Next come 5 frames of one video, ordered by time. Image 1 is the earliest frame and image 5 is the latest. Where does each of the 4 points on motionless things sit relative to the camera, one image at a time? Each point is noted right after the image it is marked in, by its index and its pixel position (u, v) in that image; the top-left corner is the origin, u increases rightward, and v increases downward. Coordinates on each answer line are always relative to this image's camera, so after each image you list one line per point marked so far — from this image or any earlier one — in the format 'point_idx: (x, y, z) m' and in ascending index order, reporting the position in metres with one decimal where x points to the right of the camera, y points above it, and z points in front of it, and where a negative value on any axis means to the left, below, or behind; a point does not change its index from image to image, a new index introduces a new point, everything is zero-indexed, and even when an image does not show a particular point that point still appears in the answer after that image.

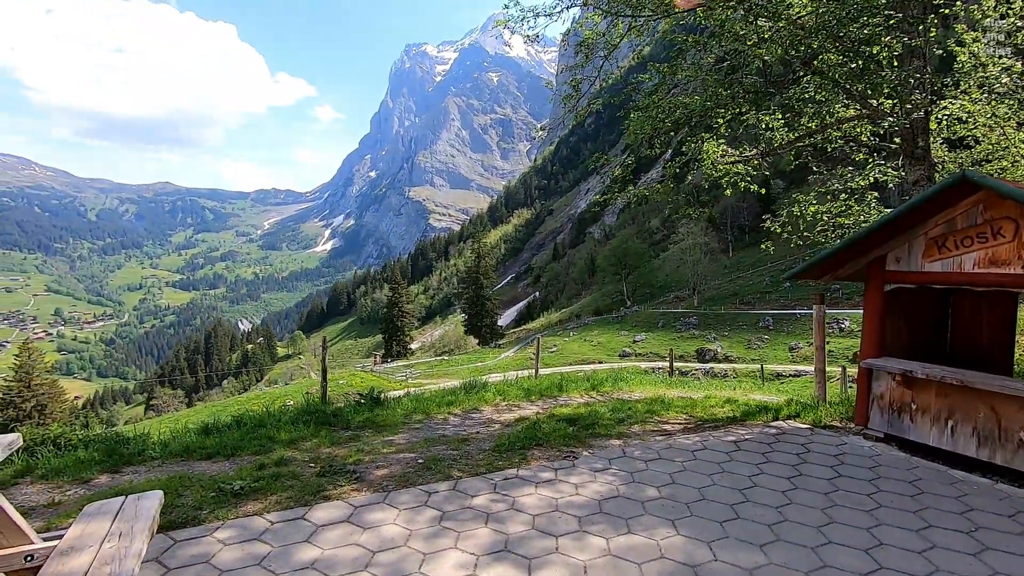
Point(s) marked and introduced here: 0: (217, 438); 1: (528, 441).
0: (-3.7, -1.9, +6.8) m
1: (+0.2, -1.8, +6.2) m
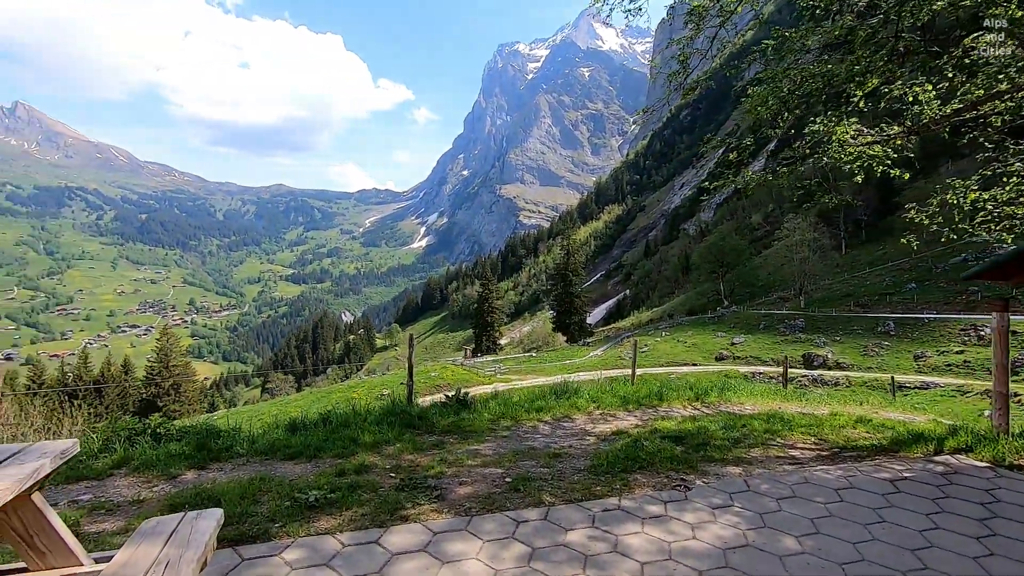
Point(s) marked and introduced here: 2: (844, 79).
0: (-2.6, -1.8, +6.7) m
1: (+1.2, -1.8, +5.4) m
2: (+4.9, +3.1, +7.9) m
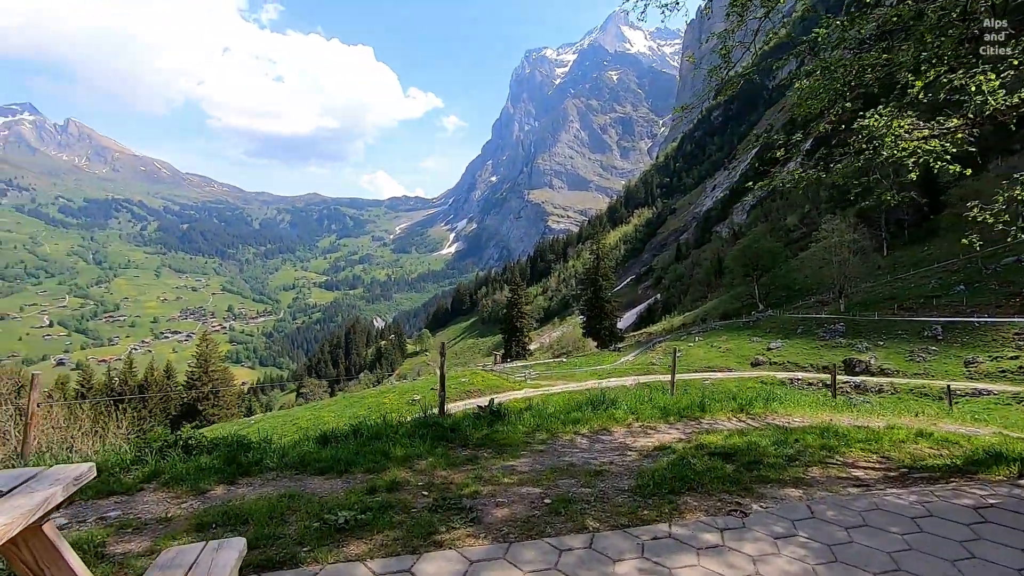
0: (-2.2, -2.0, +6.5) m
1: (+1.6, -1.8, +5.1) m
2: (+5.4, +3.0, +7.4) m
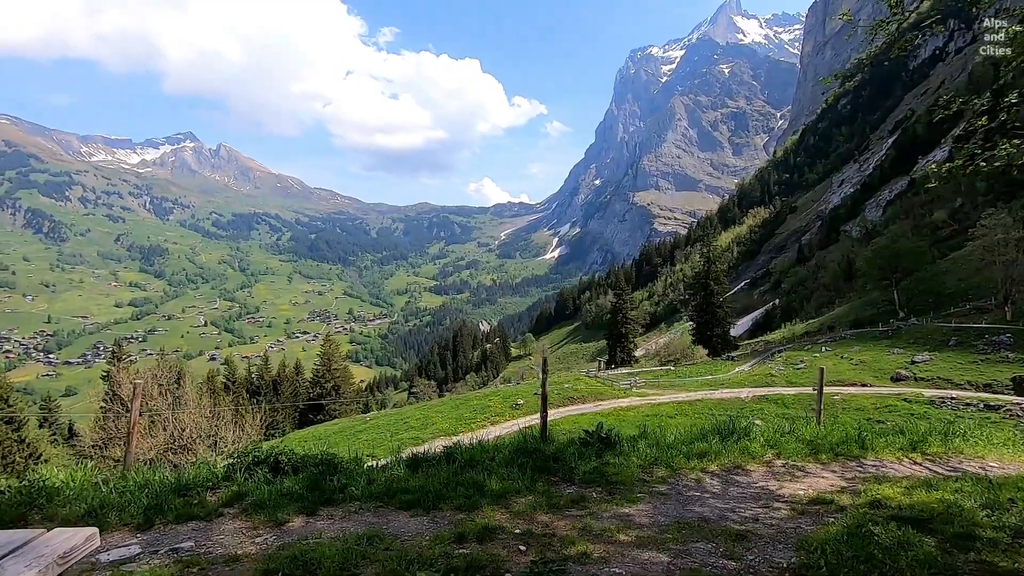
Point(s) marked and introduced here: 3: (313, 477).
0: (-1.0, -2.0, +5.8) m
1: (+2.4, -1.9, +3.7) m
2: (+6.6, +2.9, +5.3) m
3: (-2.1, -2.0, +5.7) m
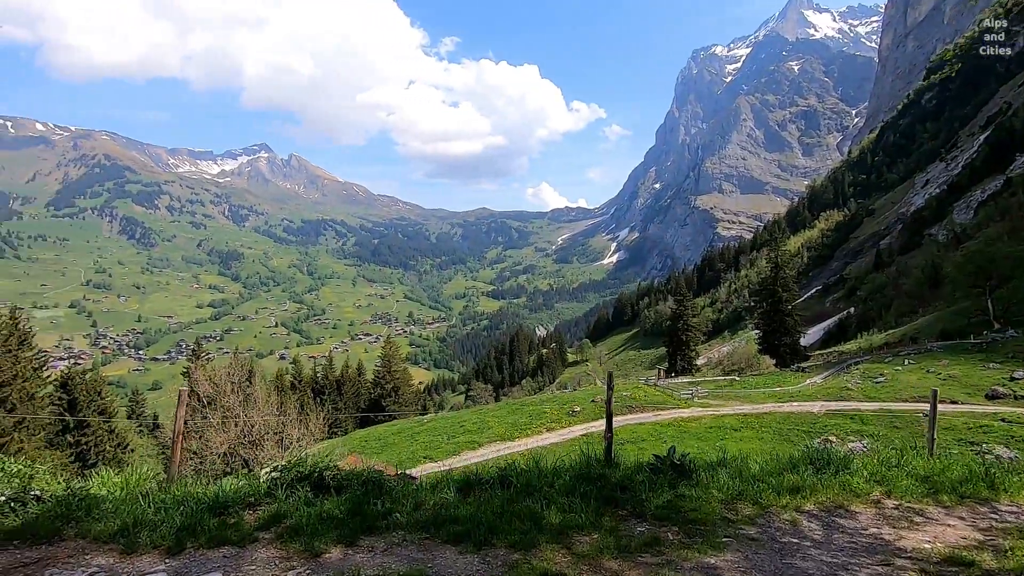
0: (-0.4, -2.1, +5.2) m
1: (+2.8, -2.0, +2.8) m
2: (+7.2, +2.8, +4.0) m
3: (-1.5, -2.0, +5.3) m
